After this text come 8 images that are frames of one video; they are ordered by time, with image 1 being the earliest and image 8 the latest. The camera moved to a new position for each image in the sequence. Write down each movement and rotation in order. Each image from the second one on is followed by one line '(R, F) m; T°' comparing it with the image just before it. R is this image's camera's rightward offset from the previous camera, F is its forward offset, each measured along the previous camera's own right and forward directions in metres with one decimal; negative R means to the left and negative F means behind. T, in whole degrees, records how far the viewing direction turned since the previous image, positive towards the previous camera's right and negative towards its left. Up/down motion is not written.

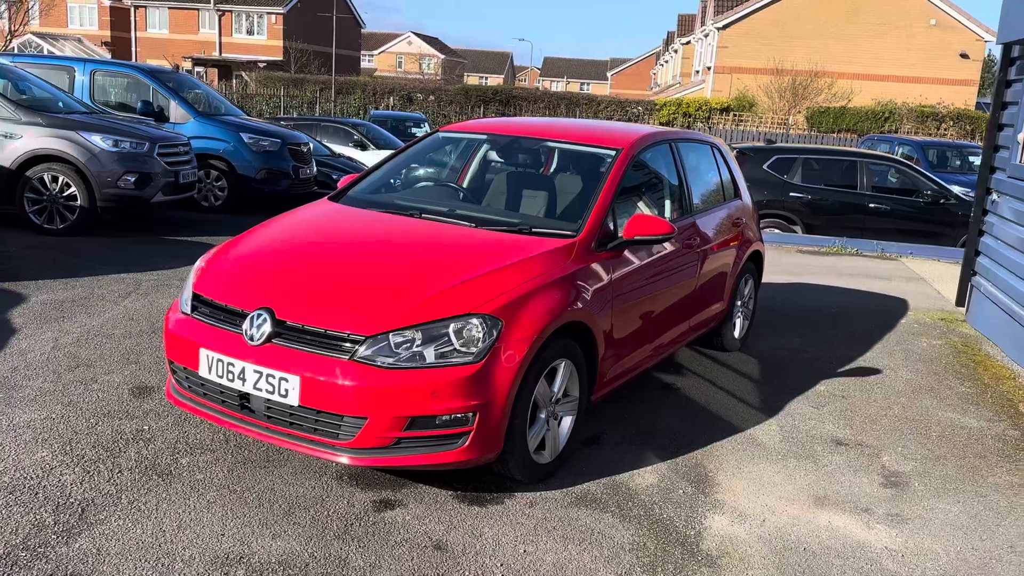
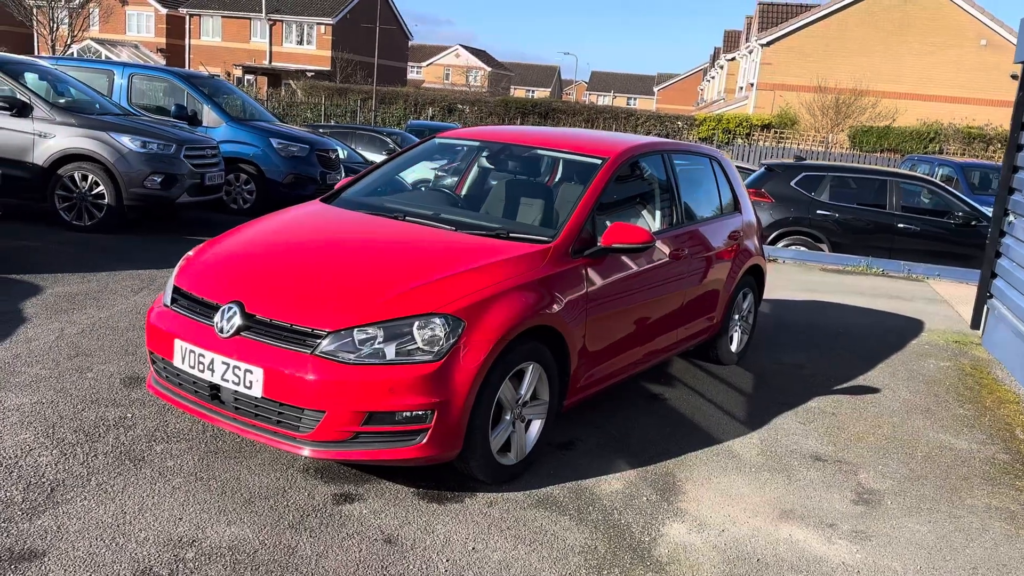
(+0.3, 0.0) m; -3°
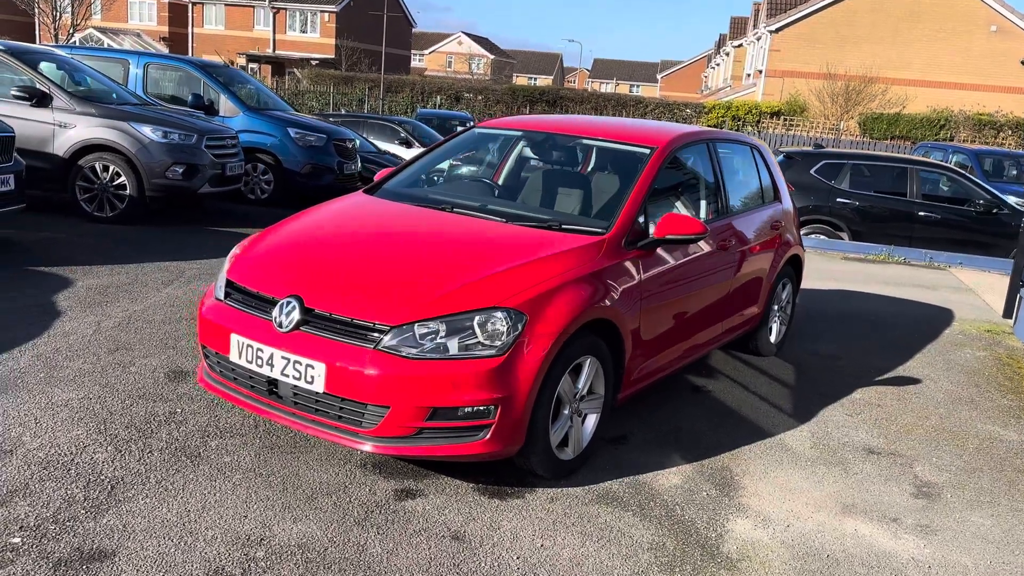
(-0.2, +0.1) m; 0°
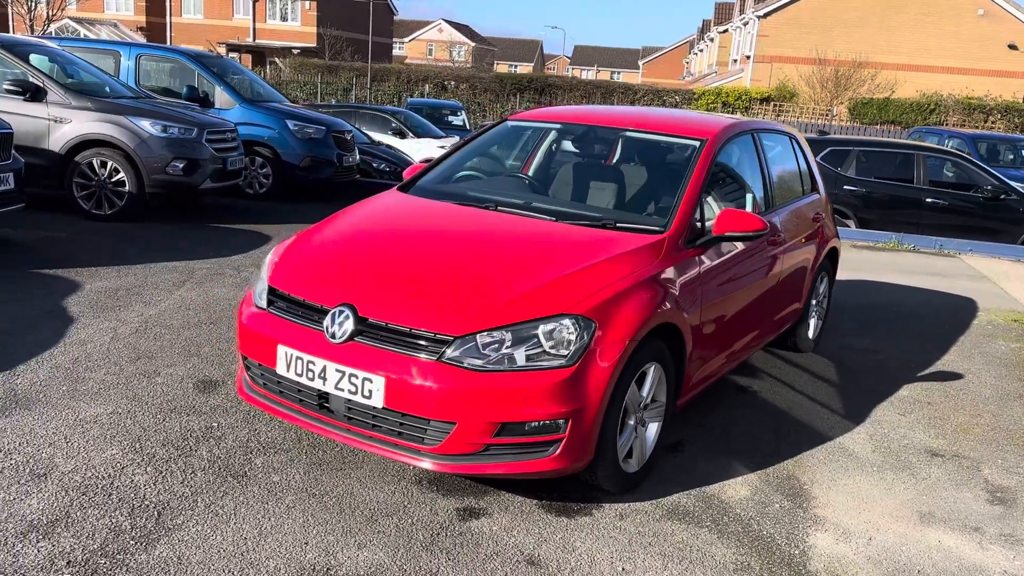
(-0.3, +0.2) m; +1°
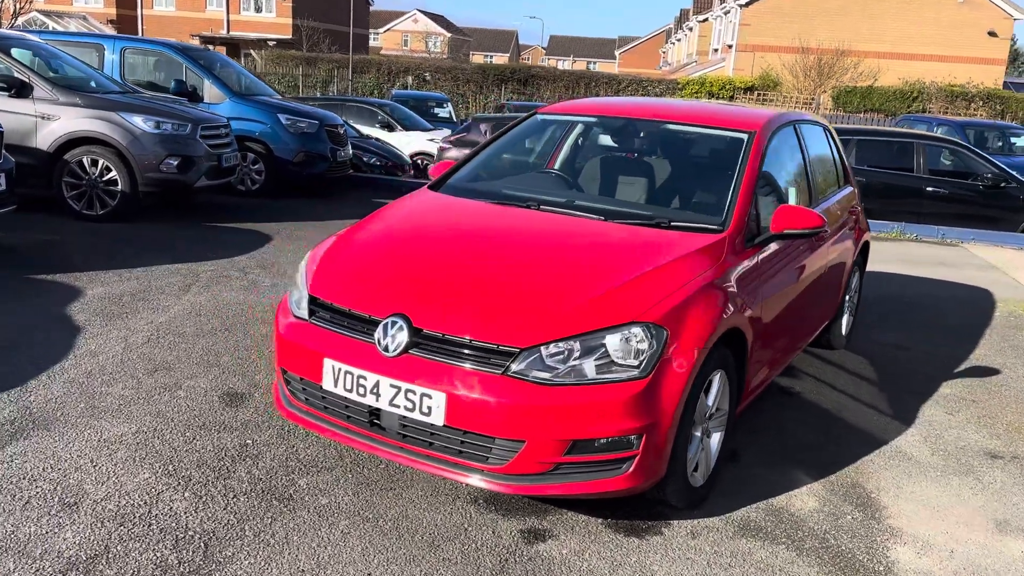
(-0.3, +0.2) m; +2°
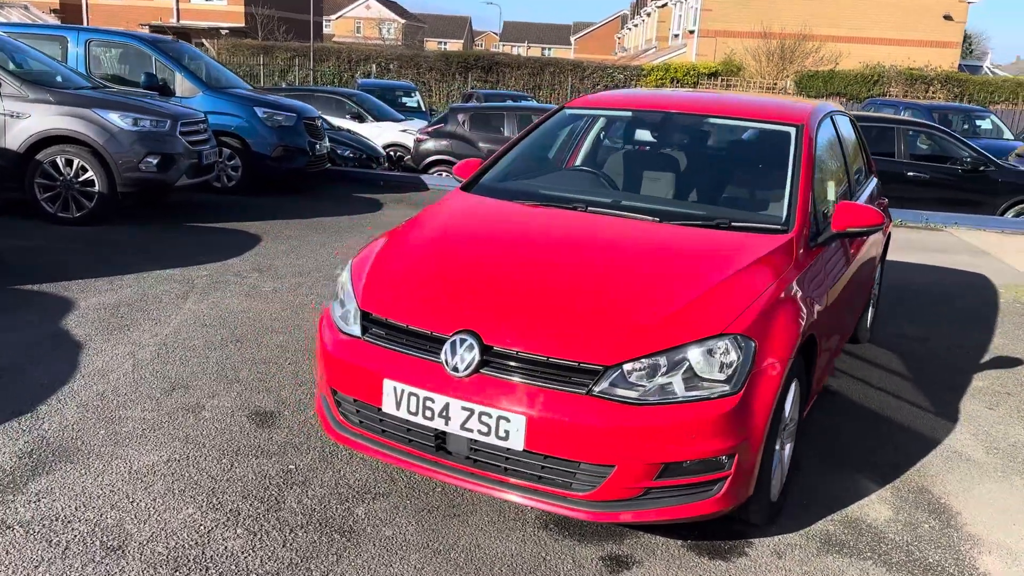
(-0.4, +0.2) m; +3°
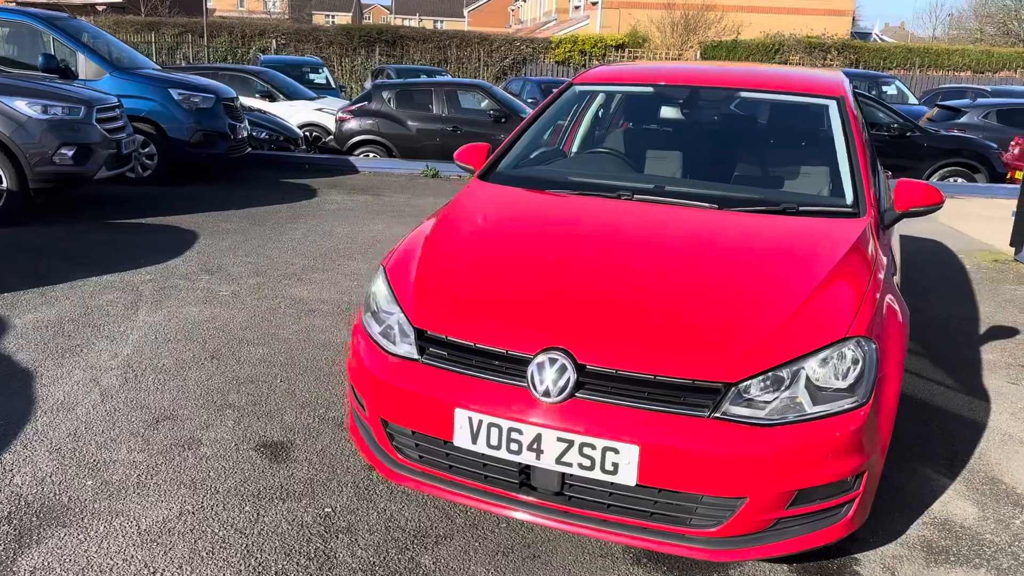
(-0.5, +0.4) m; +7°
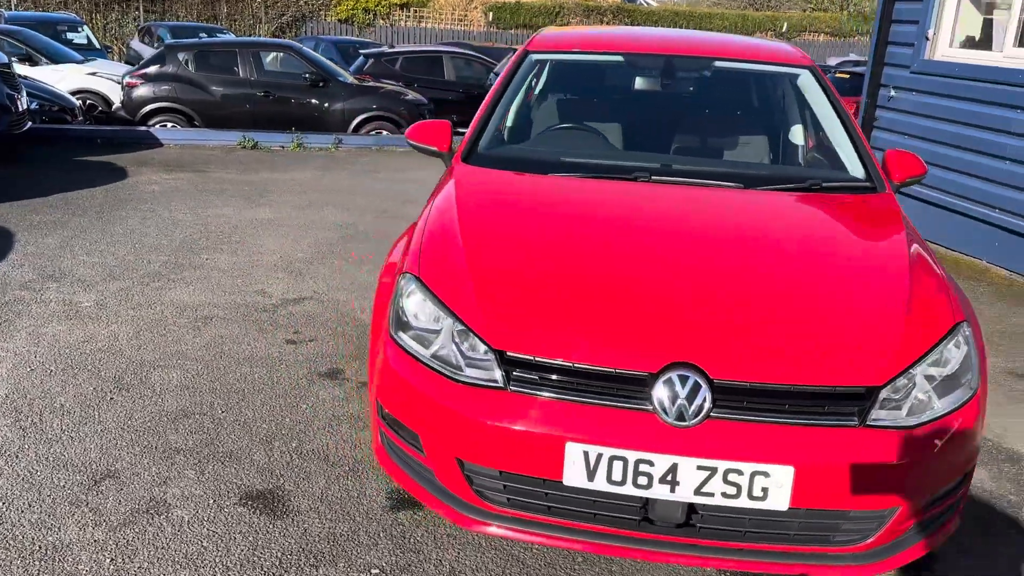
(-0.8, +0.5) m; +15°
